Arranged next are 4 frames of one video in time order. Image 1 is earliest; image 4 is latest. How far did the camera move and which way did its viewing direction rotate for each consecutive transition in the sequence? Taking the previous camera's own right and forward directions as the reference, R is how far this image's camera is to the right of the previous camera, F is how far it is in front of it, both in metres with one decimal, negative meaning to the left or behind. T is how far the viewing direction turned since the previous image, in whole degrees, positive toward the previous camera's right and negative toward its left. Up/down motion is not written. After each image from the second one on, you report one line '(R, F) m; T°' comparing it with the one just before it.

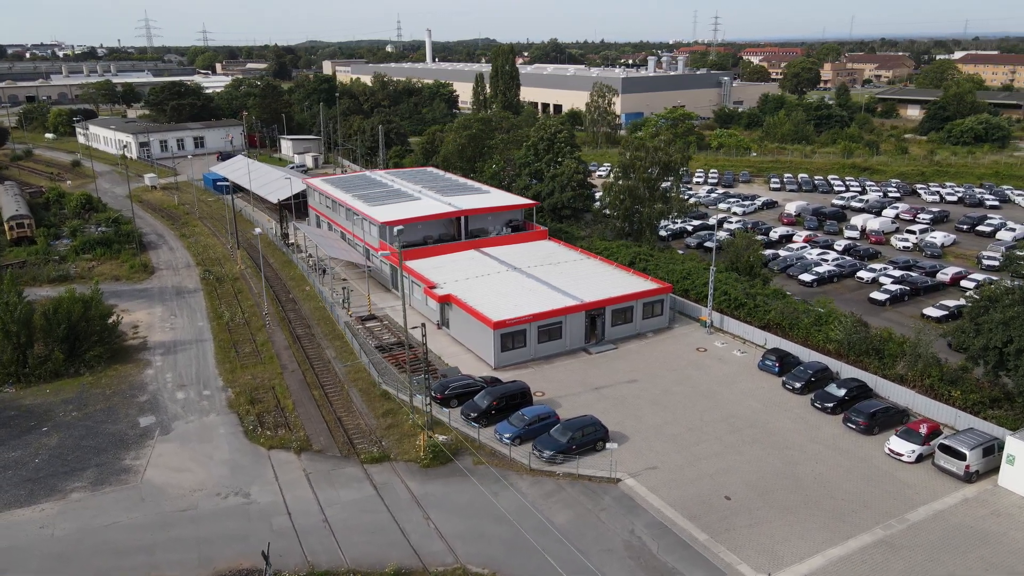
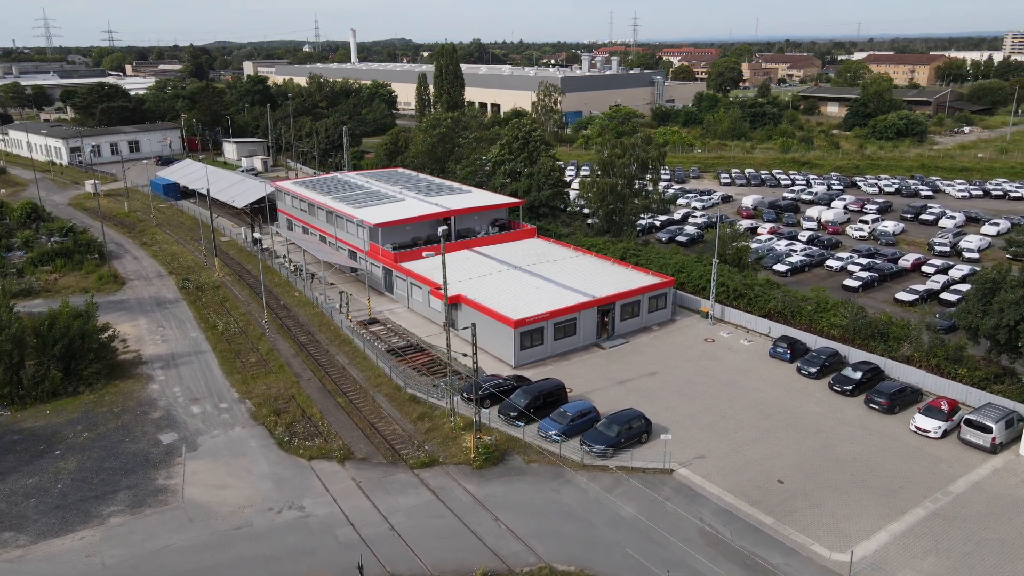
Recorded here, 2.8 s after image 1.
(-3.2, +0.3) m; +6°
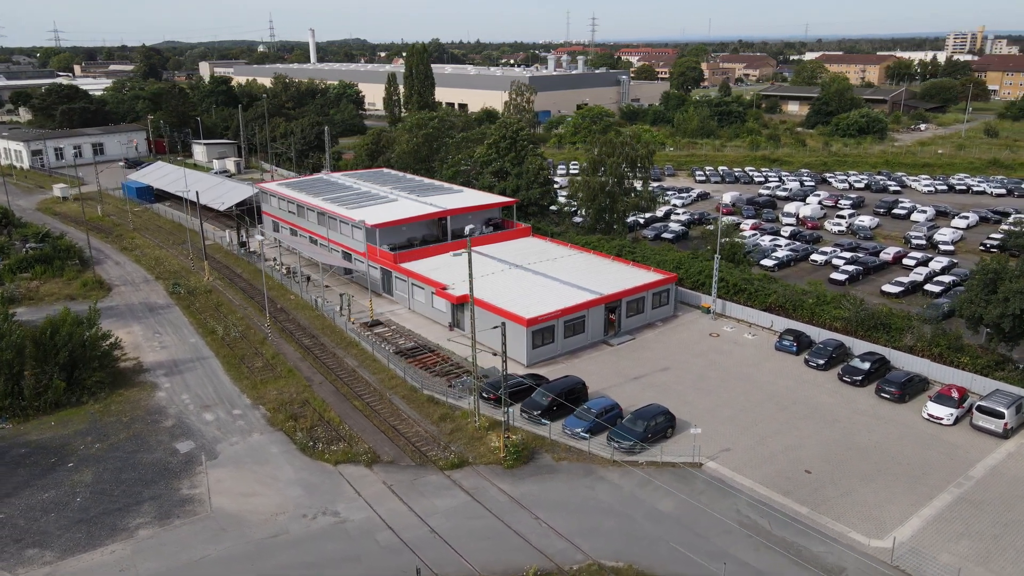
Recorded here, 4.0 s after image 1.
(-1.8, +0.1) m; +3°
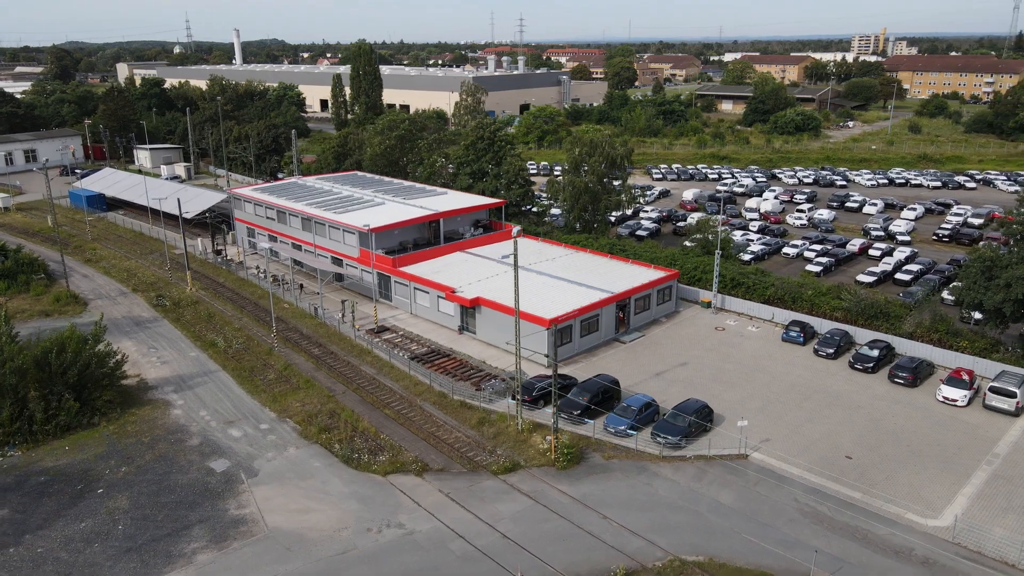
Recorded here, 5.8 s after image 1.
(-3.1, +0.2) m; +5°
